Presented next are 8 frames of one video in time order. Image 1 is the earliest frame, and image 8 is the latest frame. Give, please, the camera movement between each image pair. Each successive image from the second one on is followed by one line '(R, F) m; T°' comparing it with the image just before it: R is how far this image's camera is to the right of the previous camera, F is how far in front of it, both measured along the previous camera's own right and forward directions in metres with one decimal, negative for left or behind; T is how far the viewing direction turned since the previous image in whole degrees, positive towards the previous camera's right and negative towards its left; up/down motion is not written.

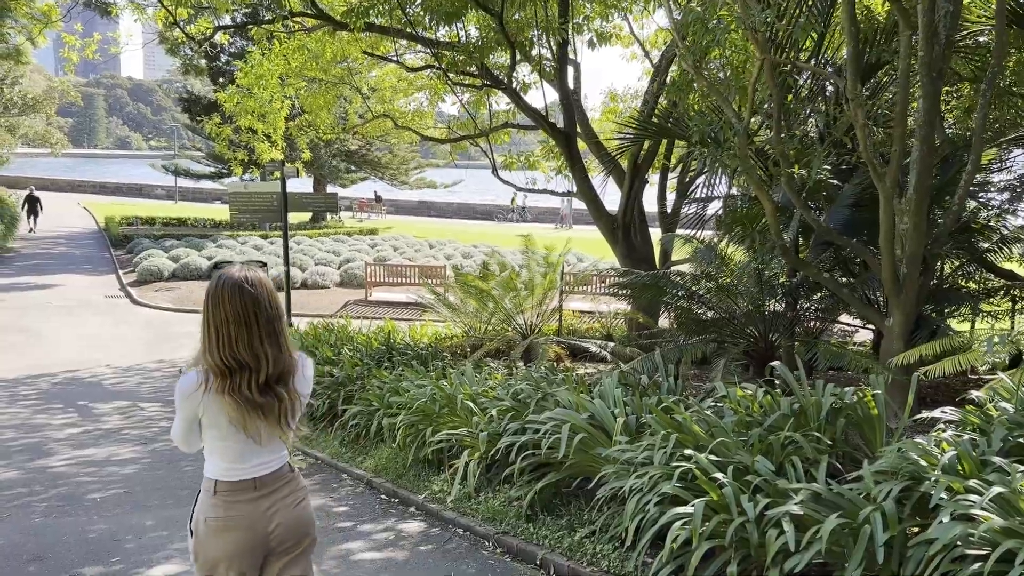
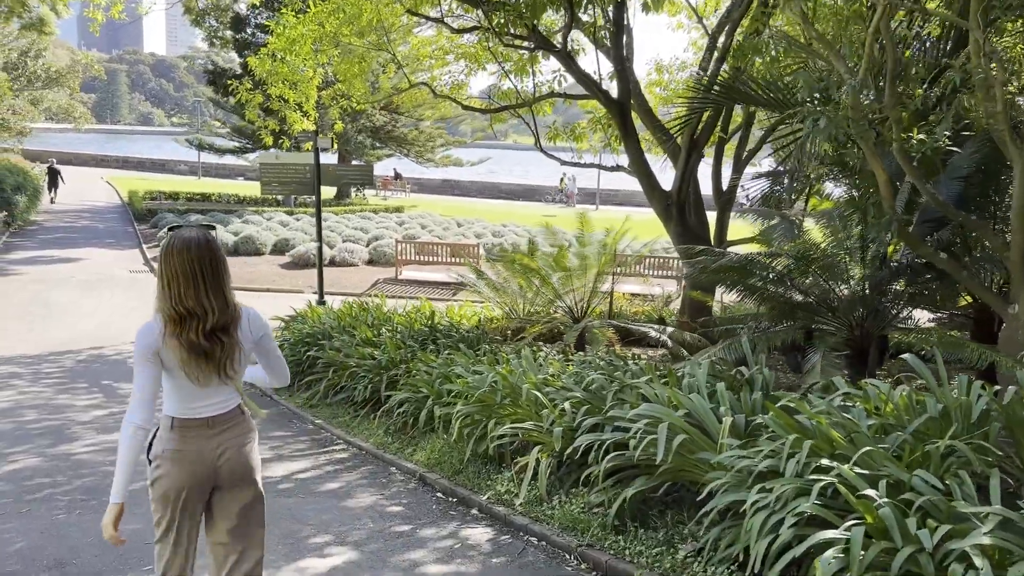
(-0.3, +0.6) m; -1°
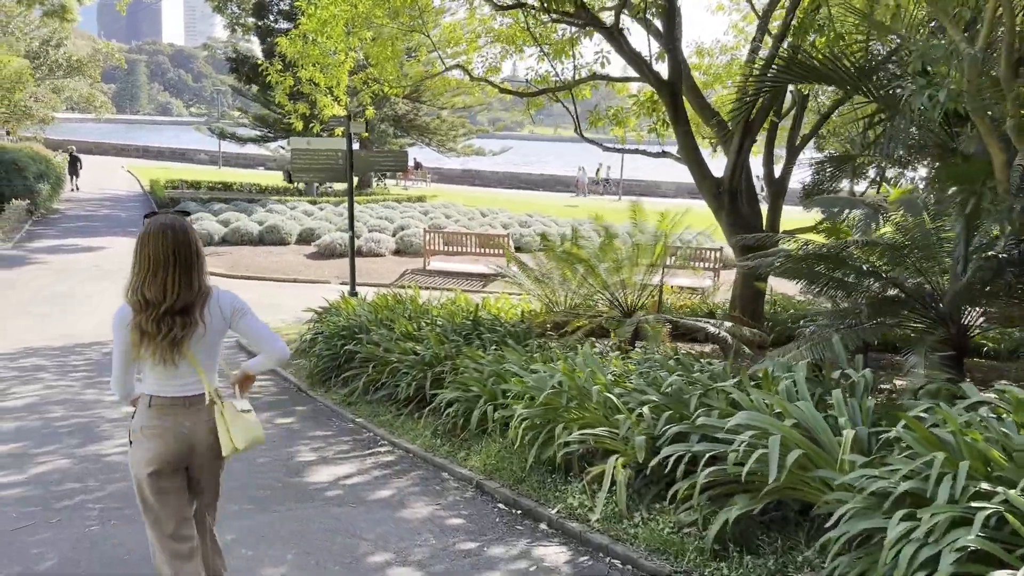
(-0.3, +0.4) m; -1°
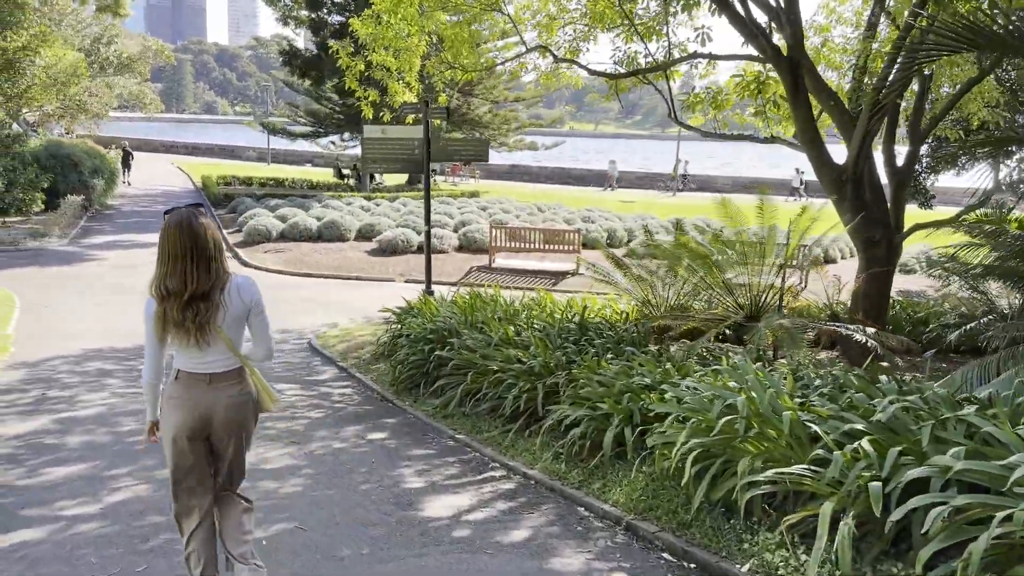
(-0.6, +0.8) m; -3°
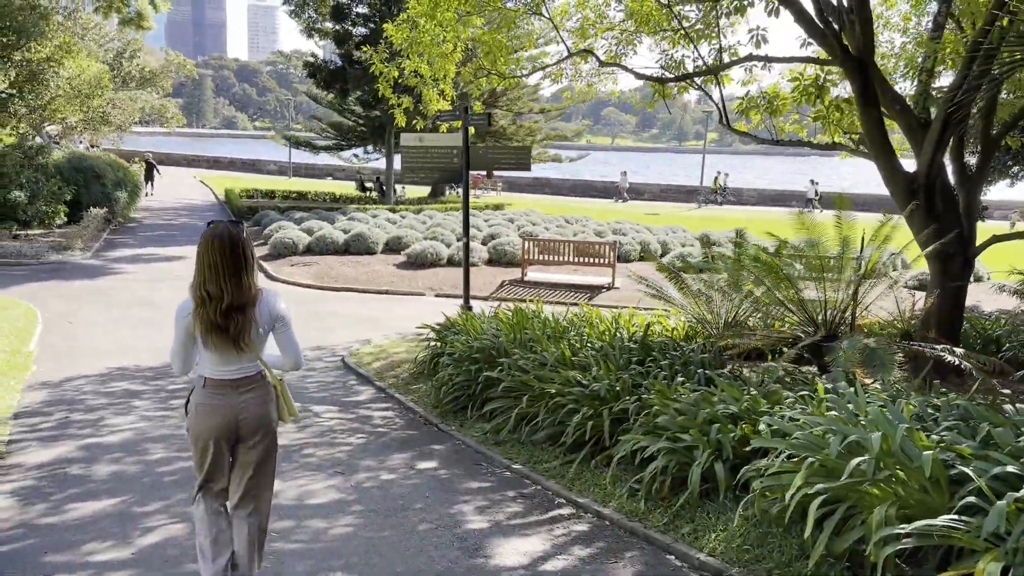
(-0.3, +0.5) m; -1°
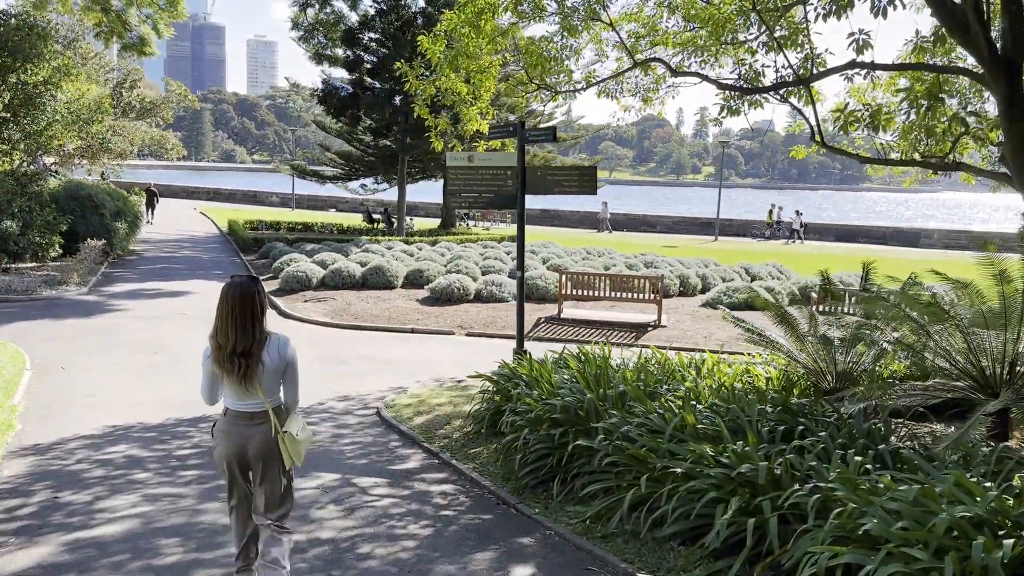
(-0.6, +1.3) m; 0°
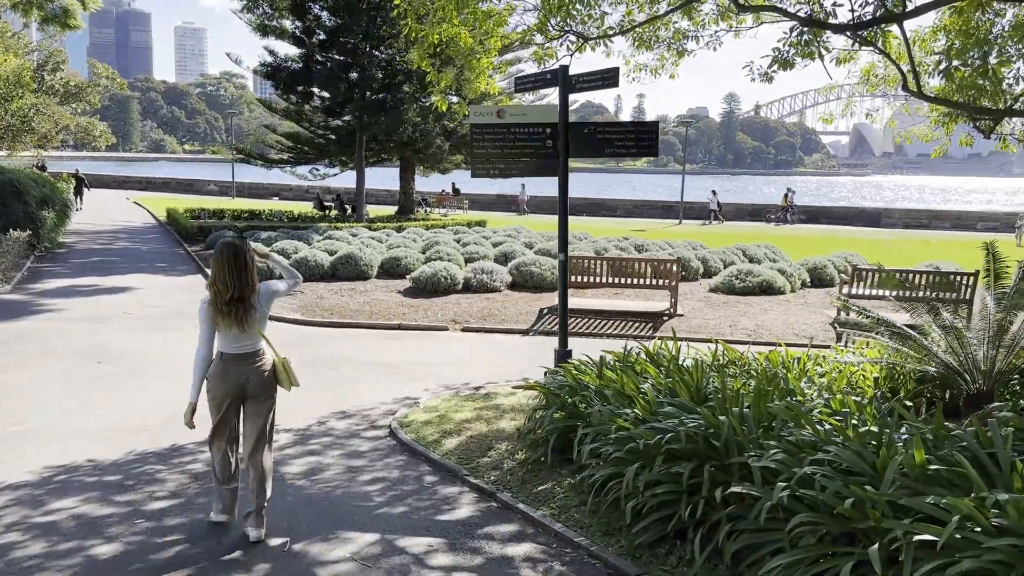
(-0.8, +1.6) m; +4°
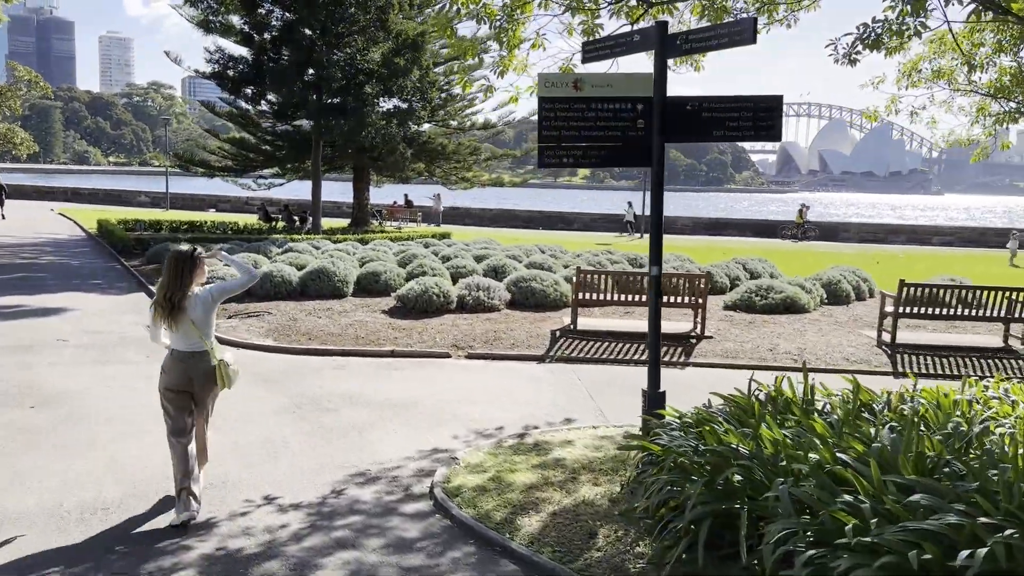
(-0.9, +1.6) m; +4°
